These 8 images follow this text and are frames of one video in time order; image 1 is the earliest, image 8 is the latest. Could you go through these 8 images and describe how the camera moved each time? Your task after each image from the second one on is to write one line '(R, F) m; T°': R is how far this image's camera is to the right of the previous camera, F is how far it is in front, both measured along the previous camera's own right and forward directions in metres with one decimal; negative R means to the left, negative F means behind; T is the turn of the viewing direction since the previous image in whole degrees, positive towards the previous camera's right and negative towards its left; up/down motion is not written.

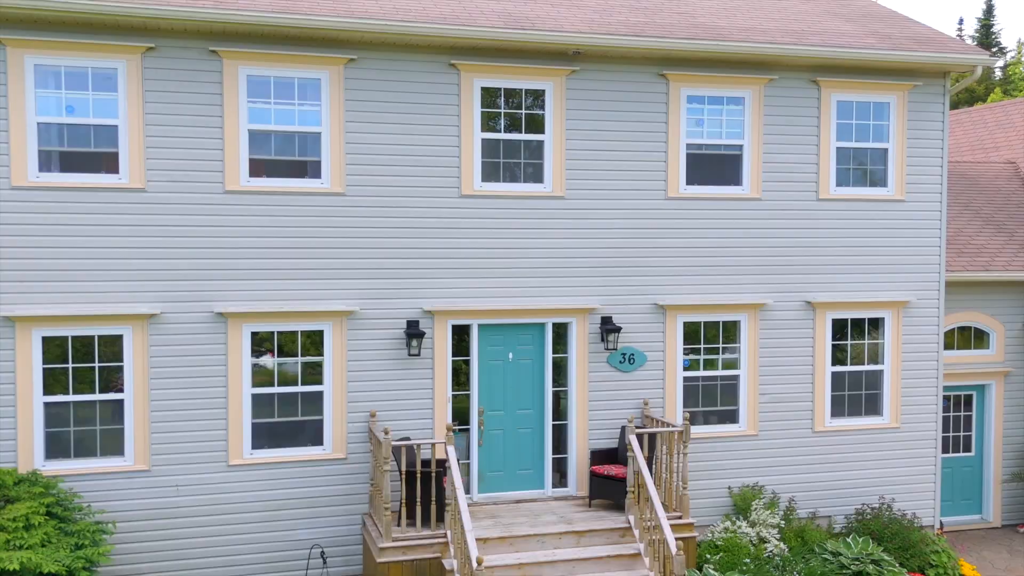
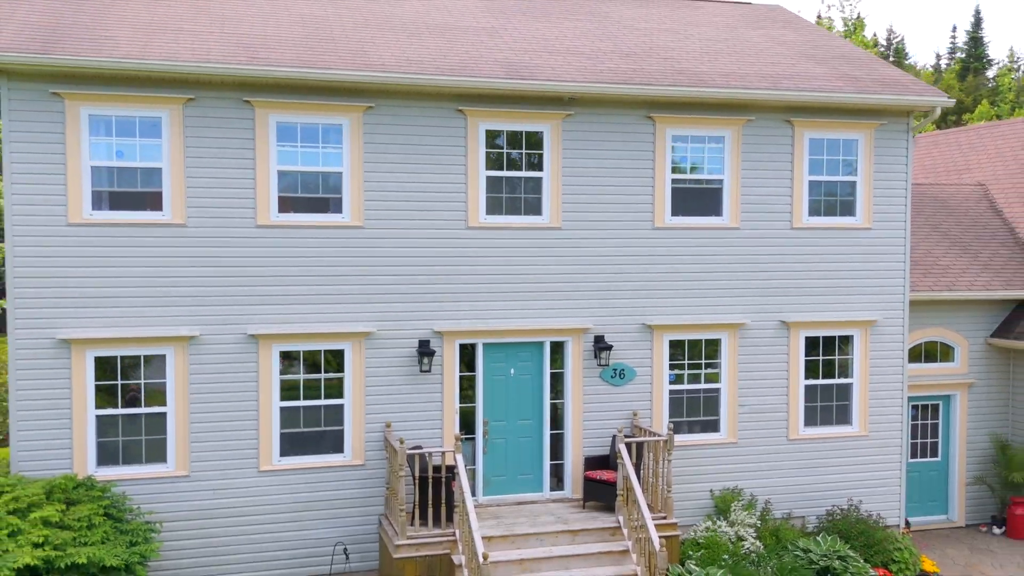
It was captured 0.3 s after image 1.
(0.0, -1.1) m; 0°
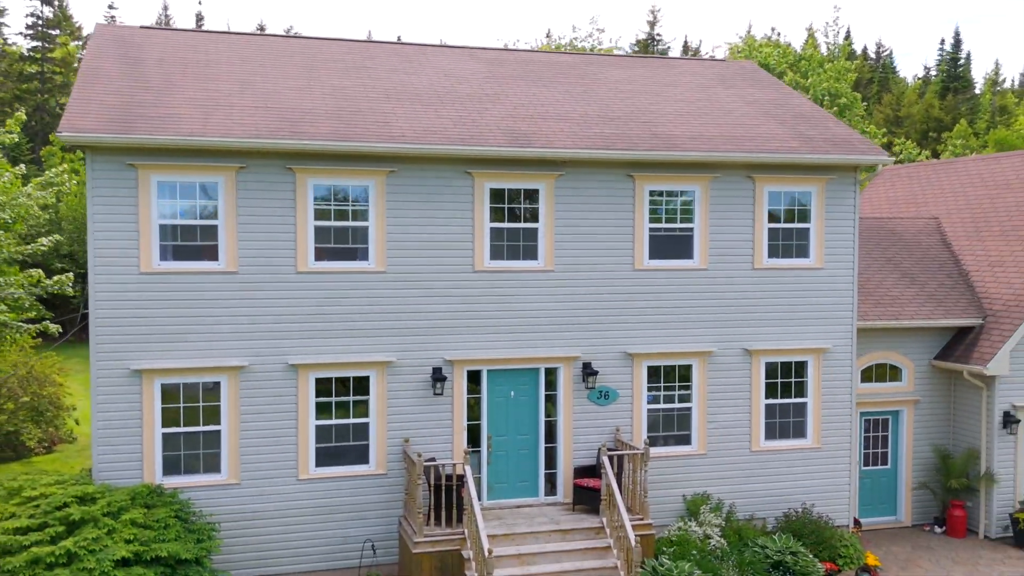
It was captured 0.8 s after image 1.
(0.0, -1.9) m; 0°
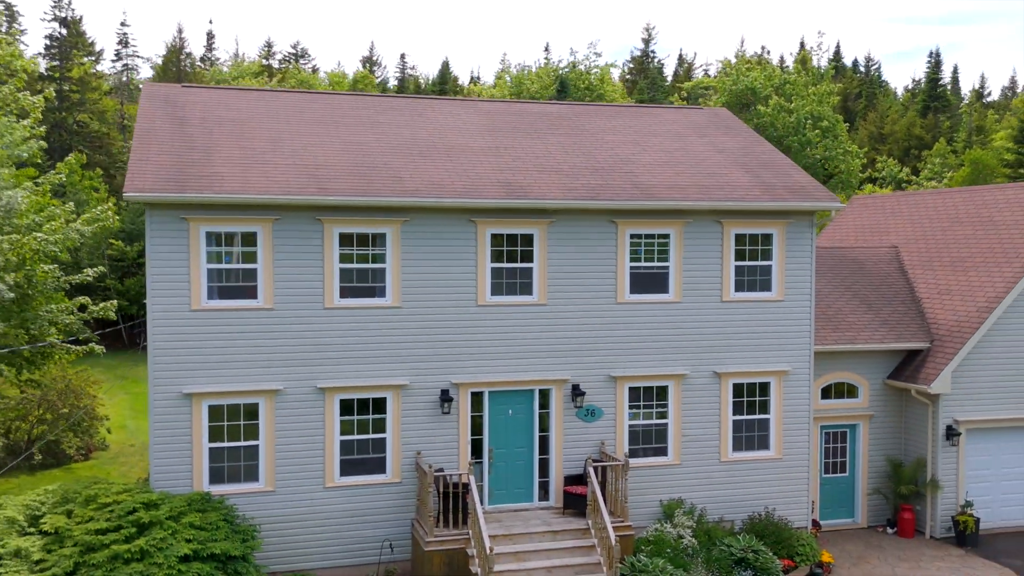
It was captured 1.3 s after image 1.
(0.0, -2.0) m; 0°
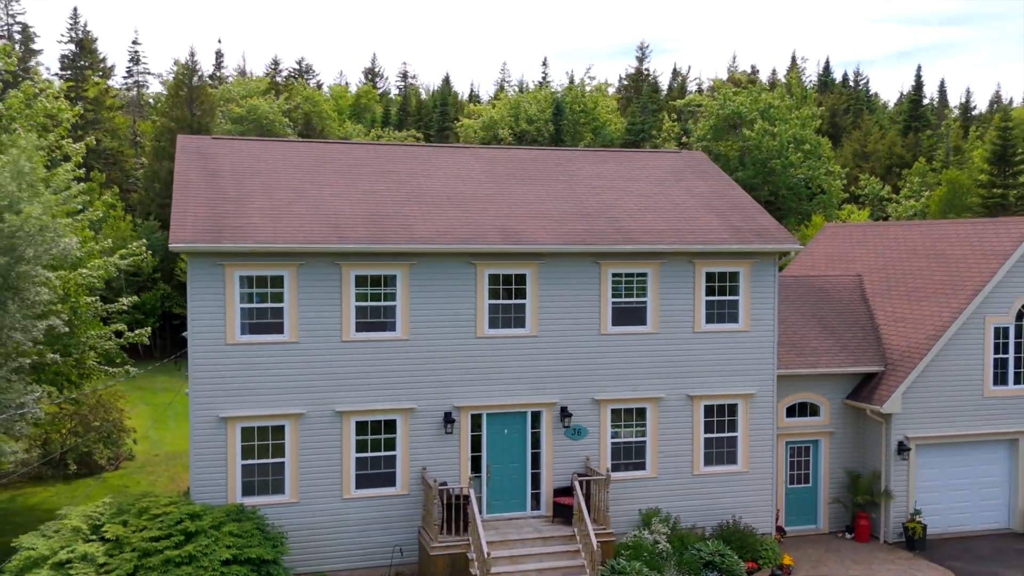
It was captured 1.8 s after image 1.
(+0.1, -2.0) m; 0°
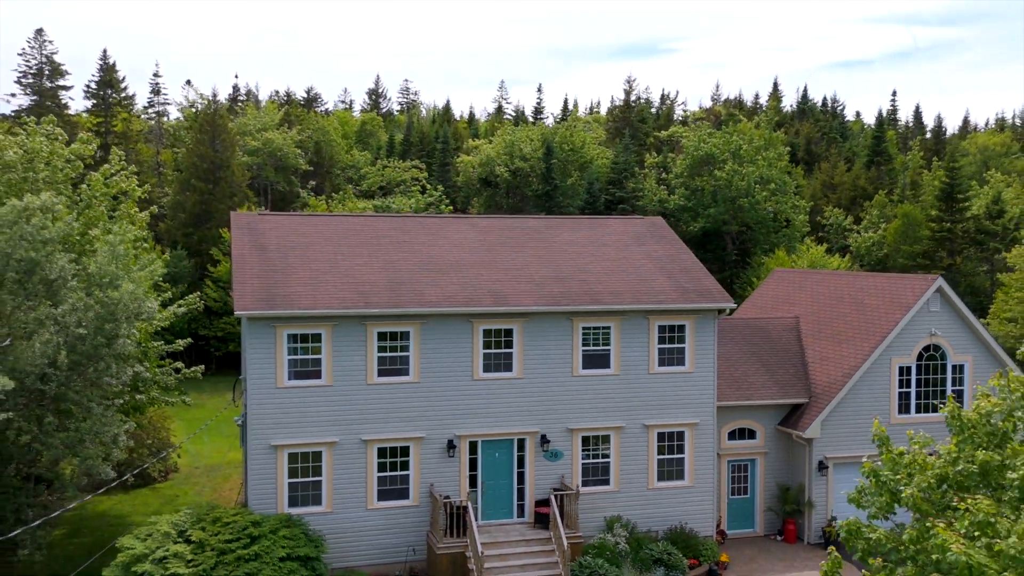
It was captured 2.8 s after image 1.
(+0.2, -4.3) m; 0°
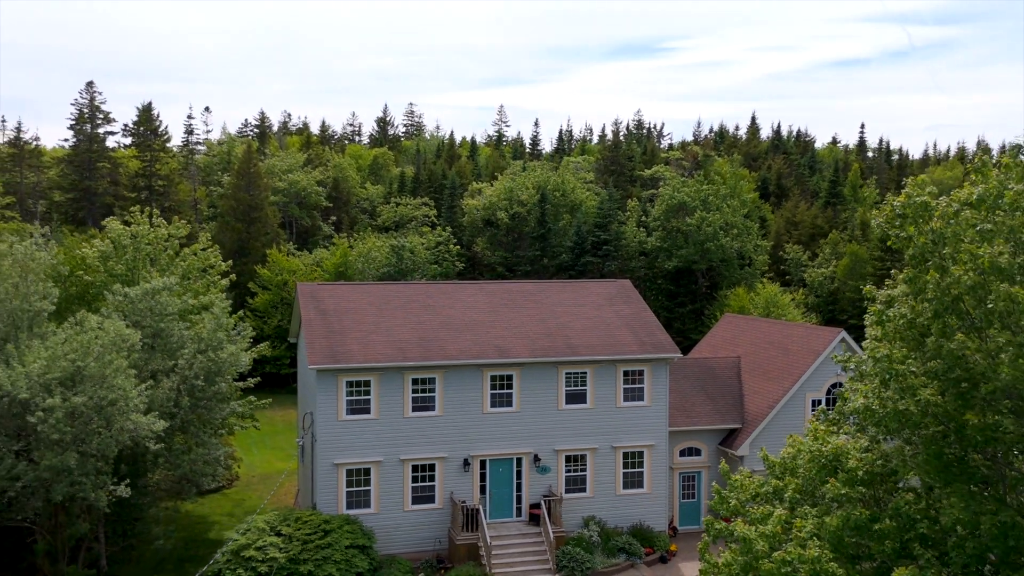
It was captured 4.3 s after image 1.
(0.0, -7.1) m; 0°
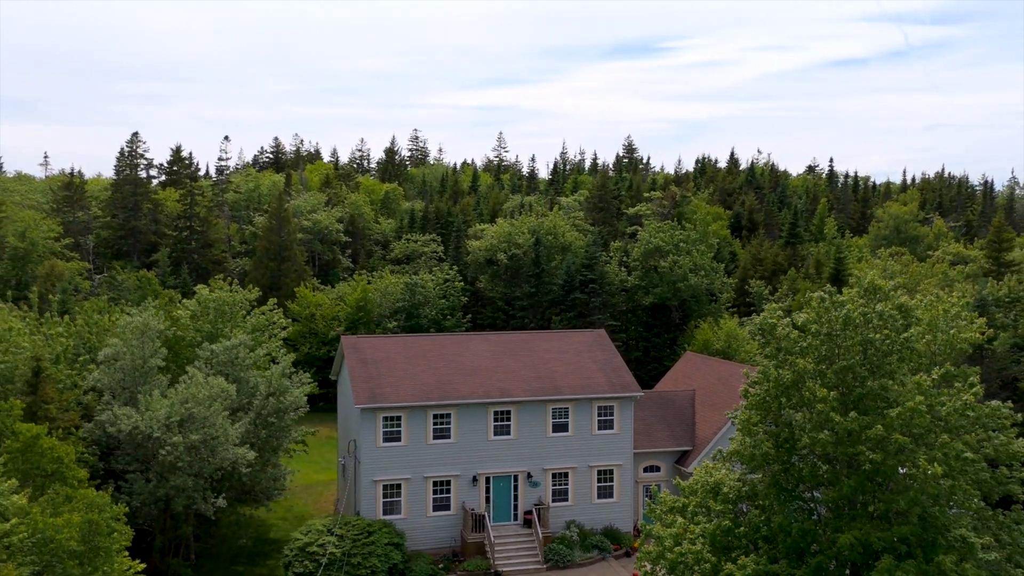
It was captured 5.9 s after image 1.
(0.0, -8.1) m; 0°
